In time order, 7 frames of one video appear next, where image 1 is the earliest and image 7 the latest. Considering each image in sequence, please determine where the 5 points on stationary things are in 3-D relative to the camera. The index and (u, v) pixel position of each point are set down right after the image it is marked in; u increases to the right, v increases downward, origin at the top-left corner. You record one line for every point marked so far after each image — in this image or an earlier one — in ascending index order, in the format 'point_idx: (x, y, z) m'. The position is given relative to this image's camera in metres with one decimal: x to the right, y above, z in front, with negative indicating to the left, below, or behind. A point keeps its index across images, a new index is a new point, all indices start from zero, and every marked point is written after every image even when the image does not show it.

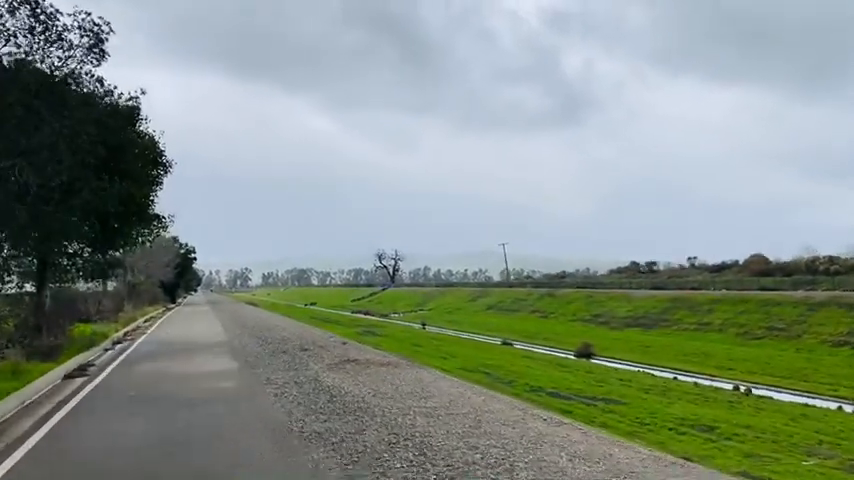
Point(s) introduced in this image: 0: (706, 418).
0: (+7.1, -4.5, +18.7) m
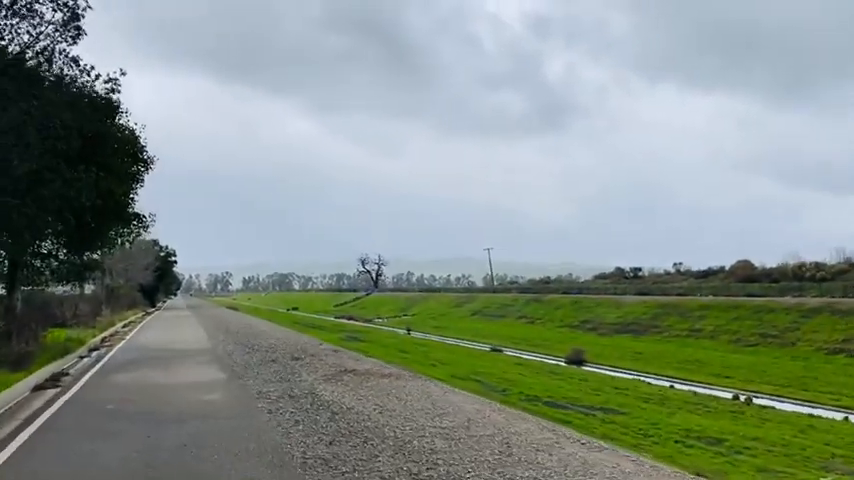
0: (+7.0, -4.6, +18.1) m
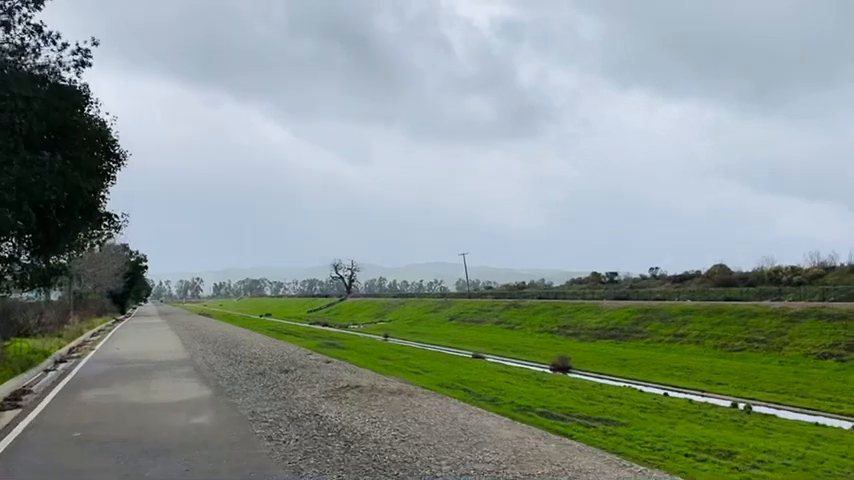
0: (+6.8, -4.7, +17.2) m
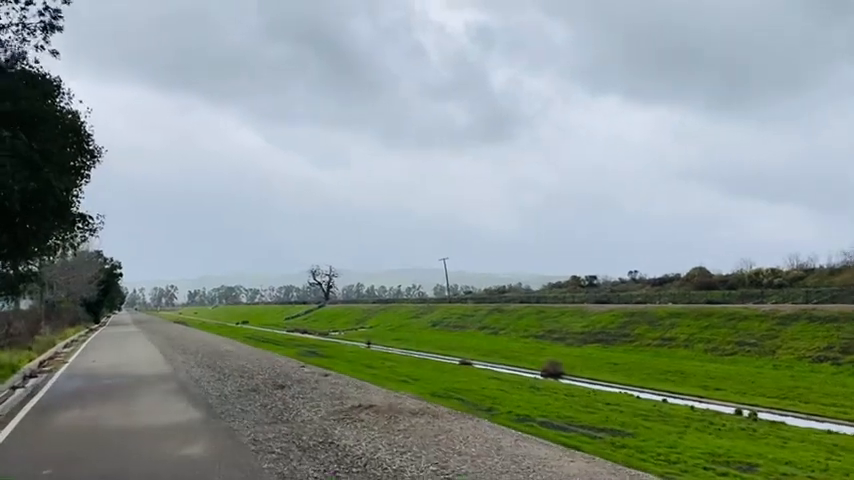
0: (+6.8, -4.7, +16.3) m
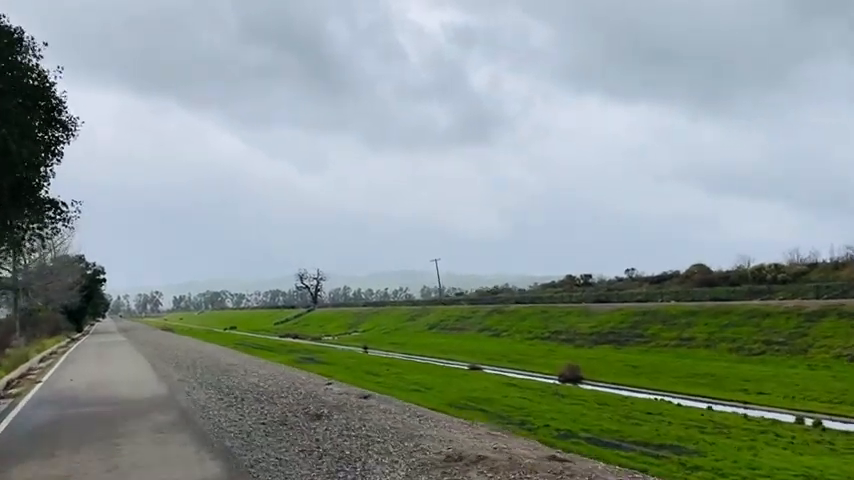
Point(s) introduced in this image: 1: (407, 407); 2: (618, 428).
0: (+7.6, -4.4, +14.0) m
1: (-0.5, -4.2, +18.8) m
2: (+5.1, -5.0, +19.8) m
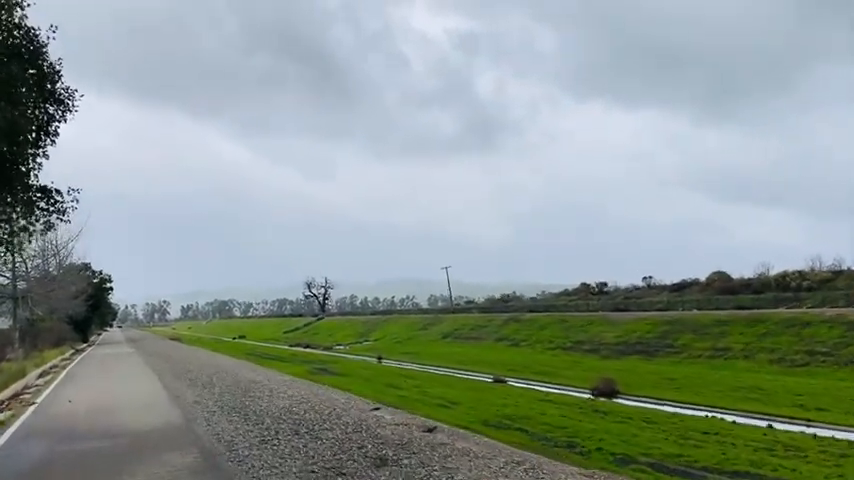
0: (+8.5, -4.4, +12.0) m
1: (+0.4, -4.3, +16.8) m
2: (+6.1, -5.0, +17.8) m
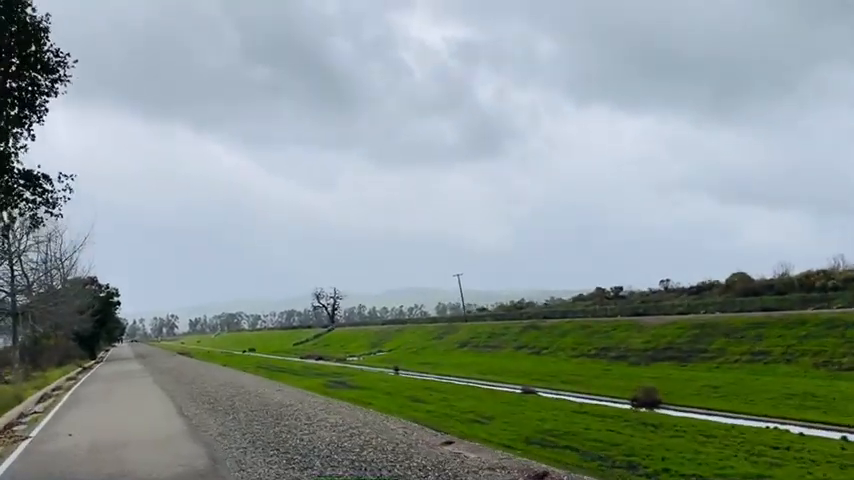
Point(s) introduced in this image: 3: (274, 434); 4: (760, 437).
0: (+9.4, -4.1, +10.0) m
1: (+1.4, -4.3, +14.9) m
2: (+7.0, -4.9, +15.8) m
3: (-4.0, -3.9, +16.5) m
4: (+8.9, -5.3, +19.8) m
